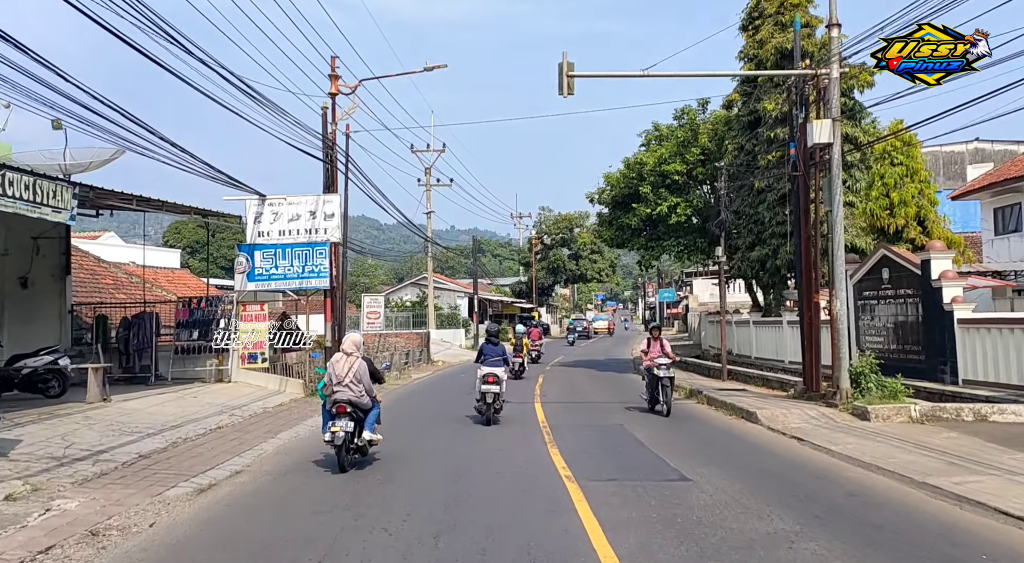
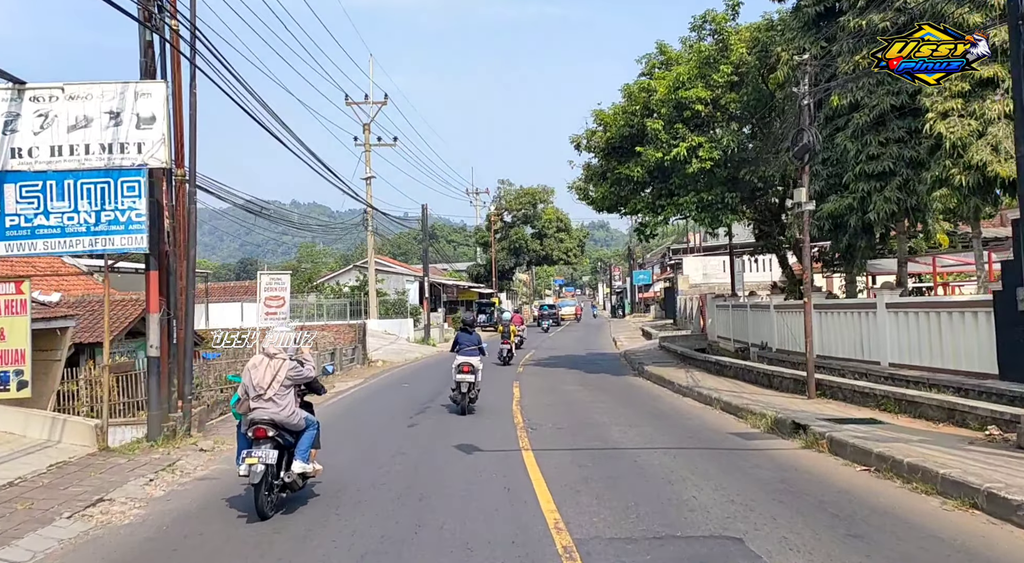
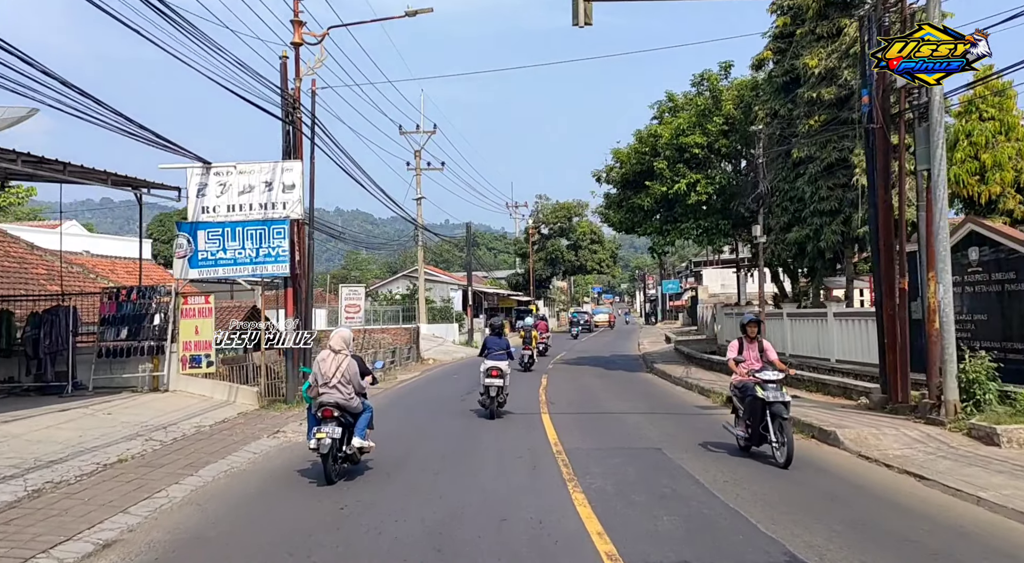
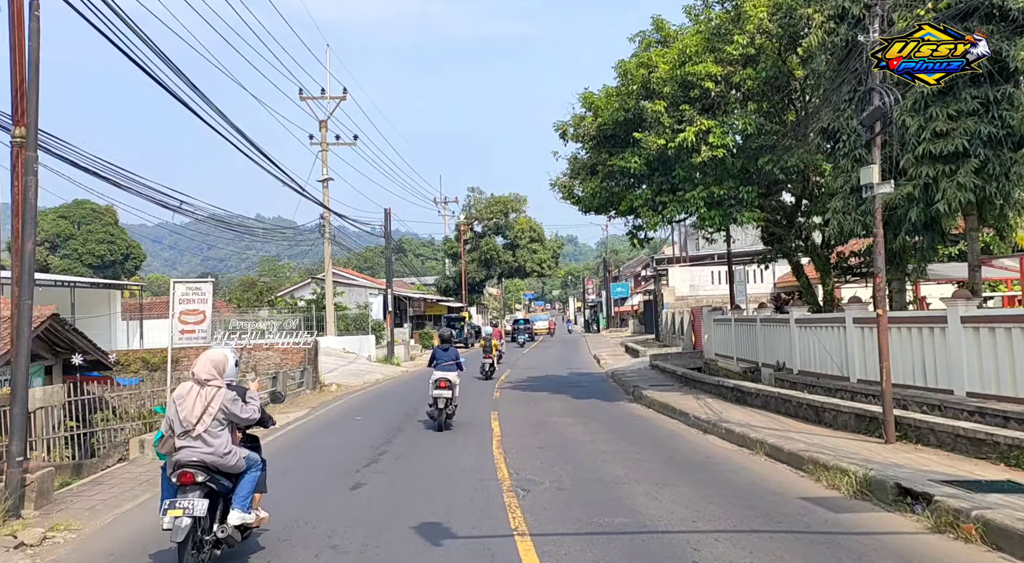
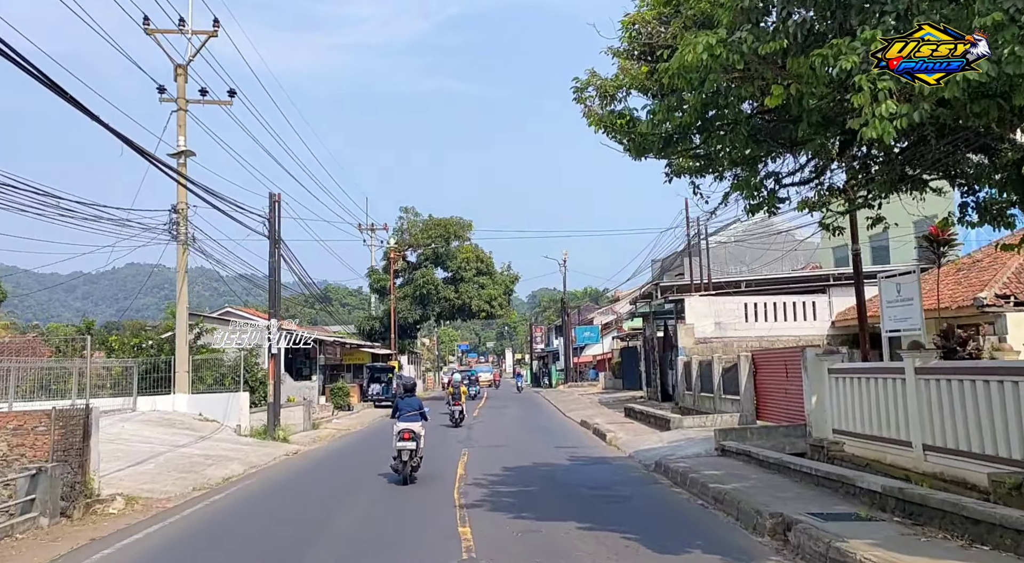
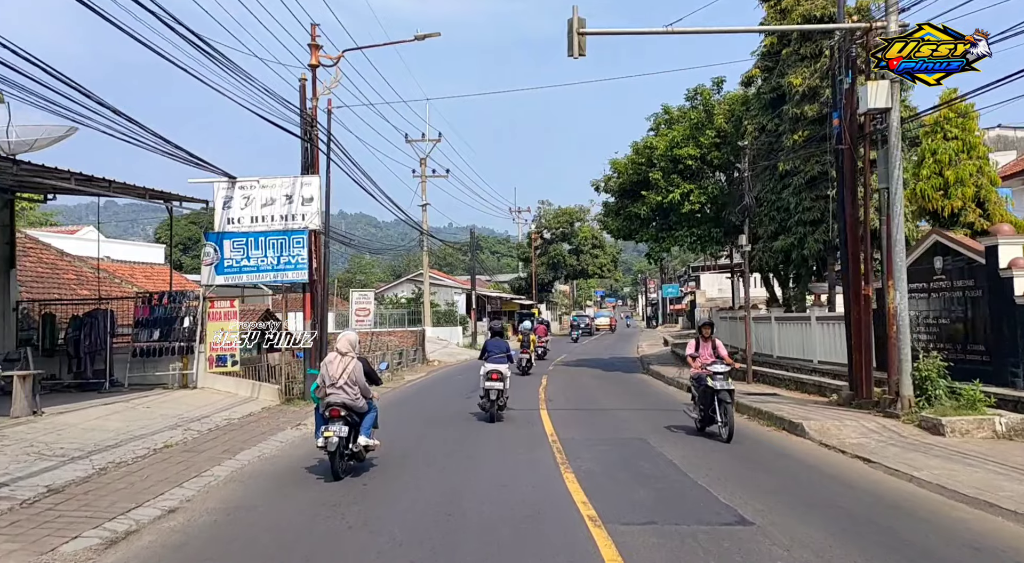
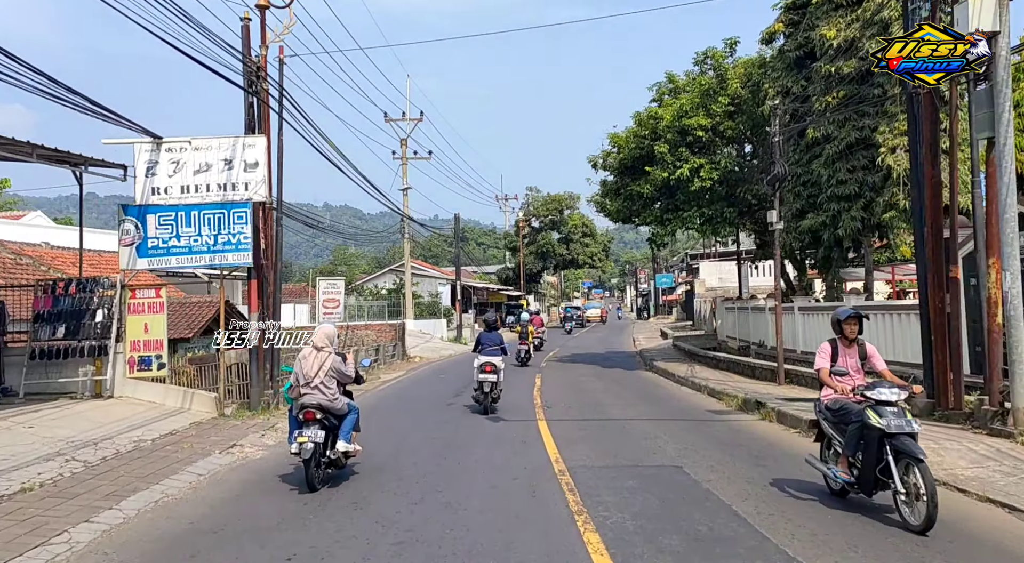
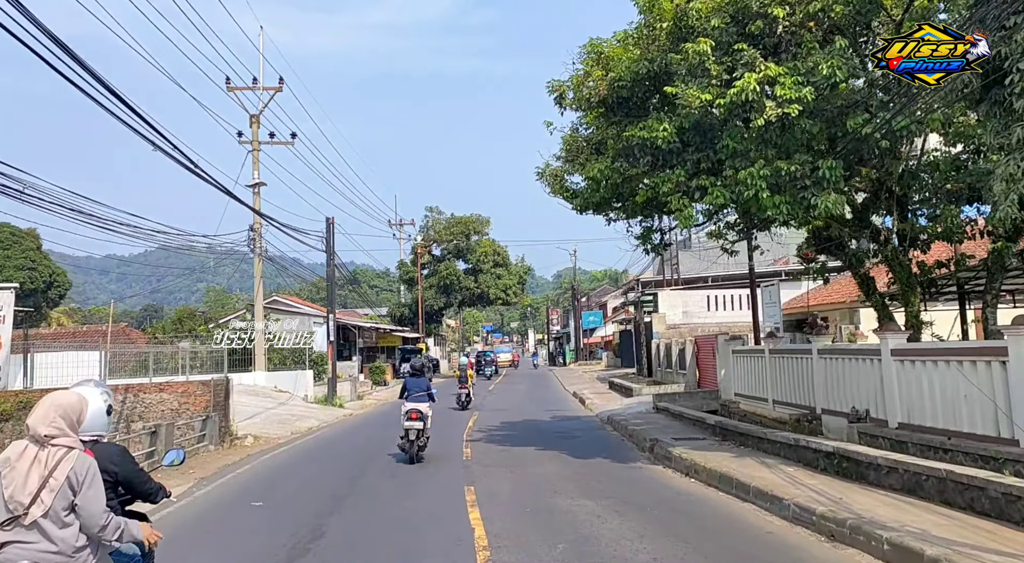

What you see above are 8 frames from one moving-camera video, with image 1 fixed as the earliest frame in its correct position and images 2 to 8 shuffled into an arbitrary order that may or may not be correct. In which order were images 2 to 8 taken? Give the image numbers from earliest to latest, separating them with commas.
6, 3, 7, 2, 4, 8, 5
